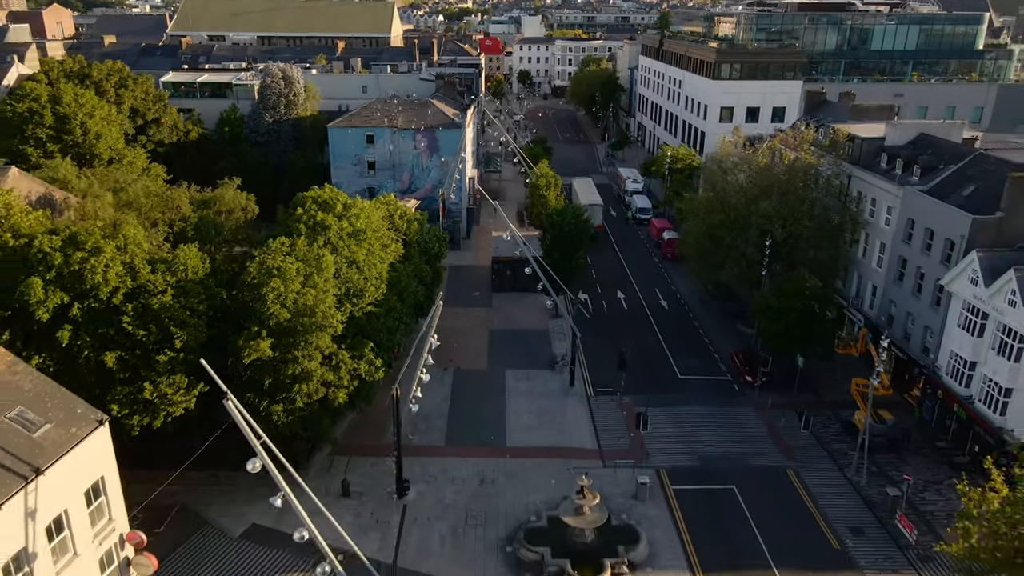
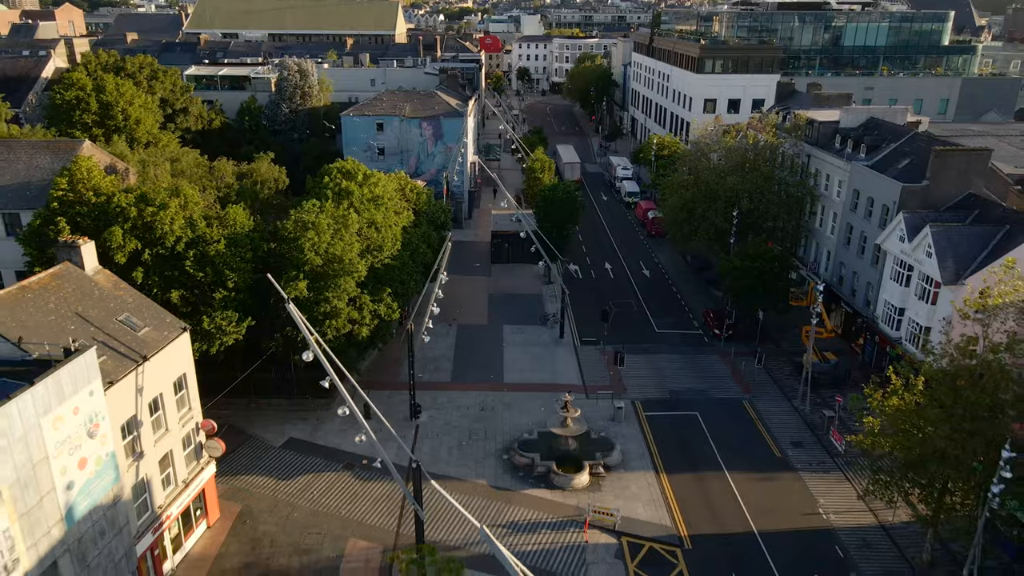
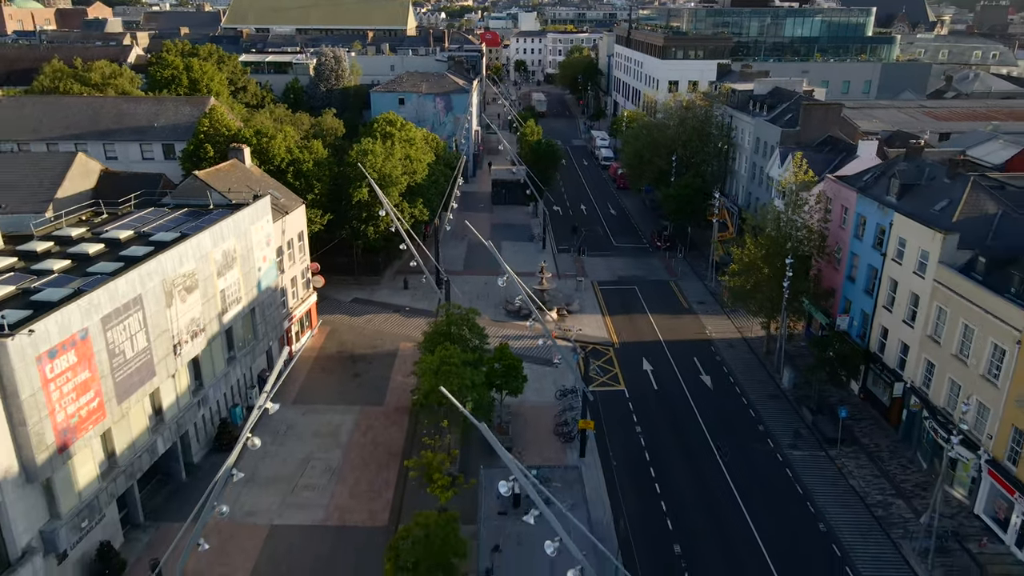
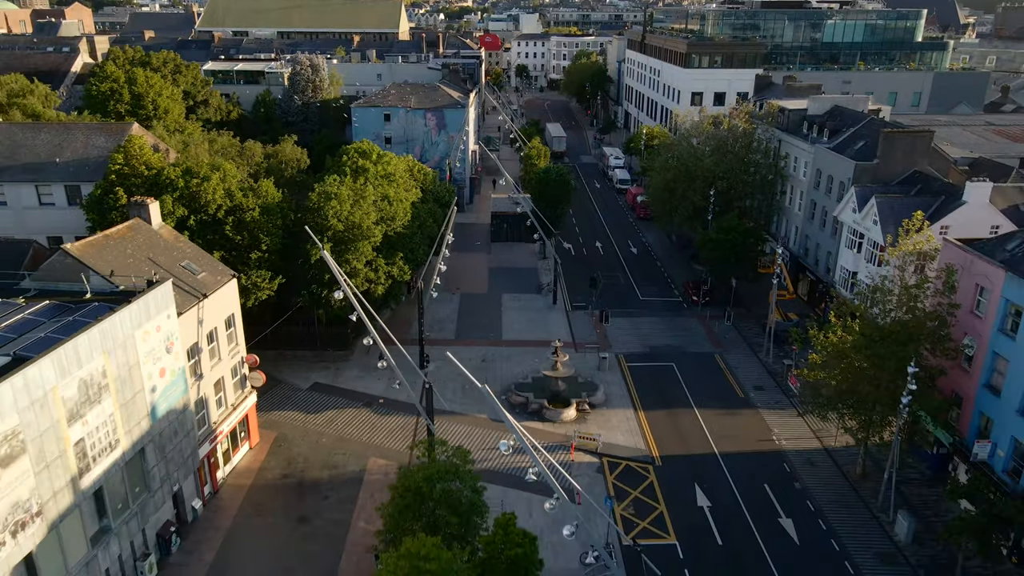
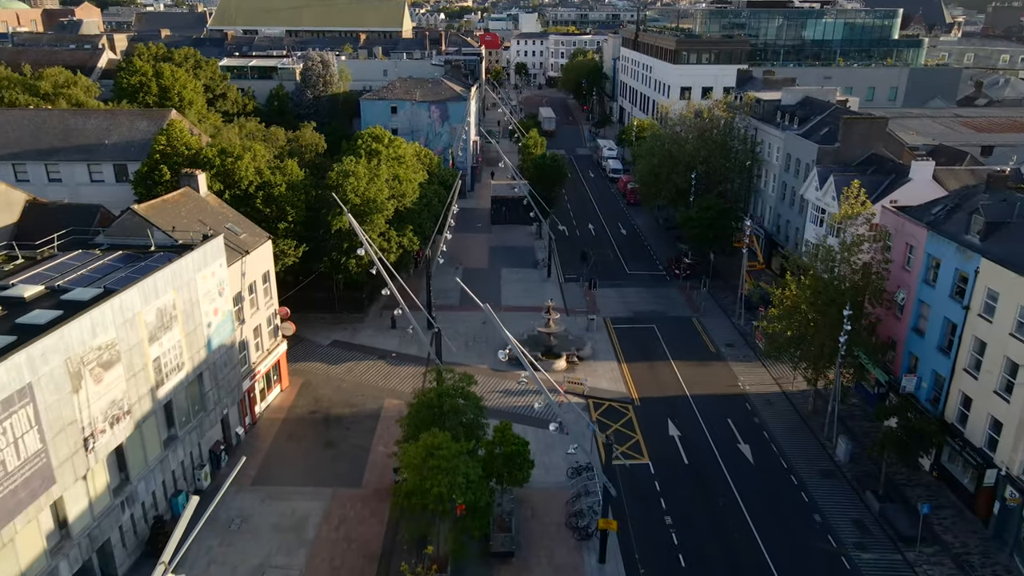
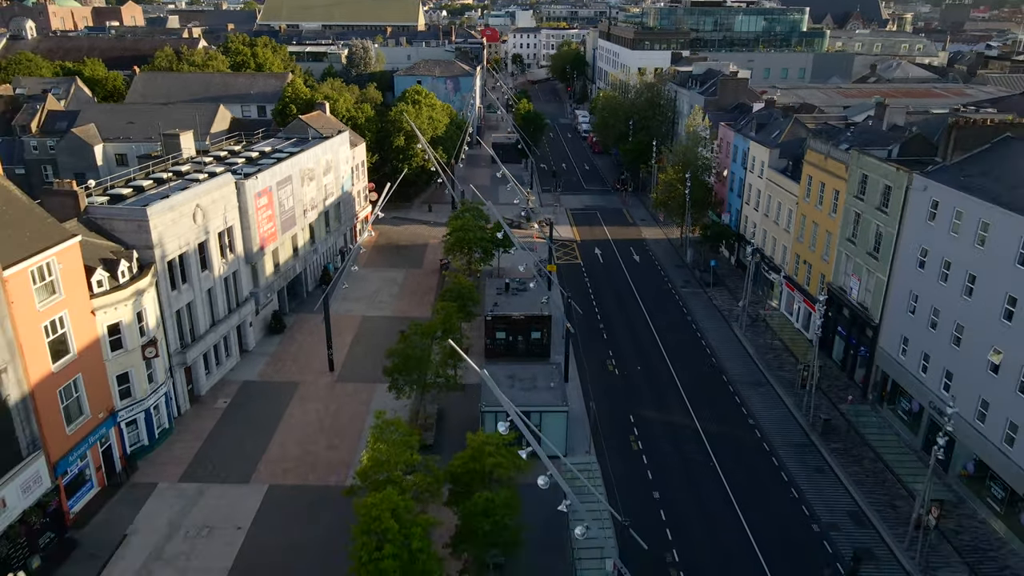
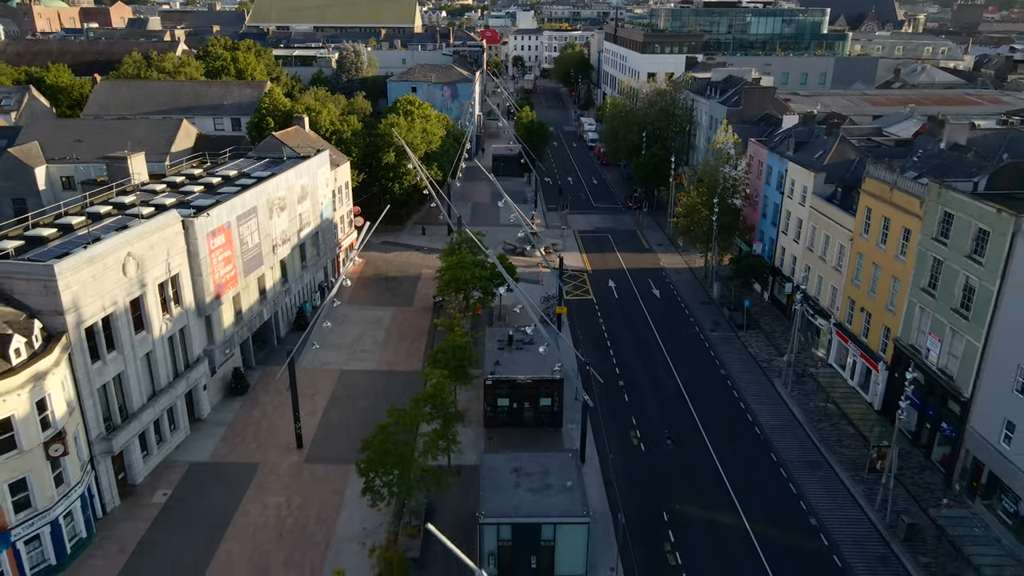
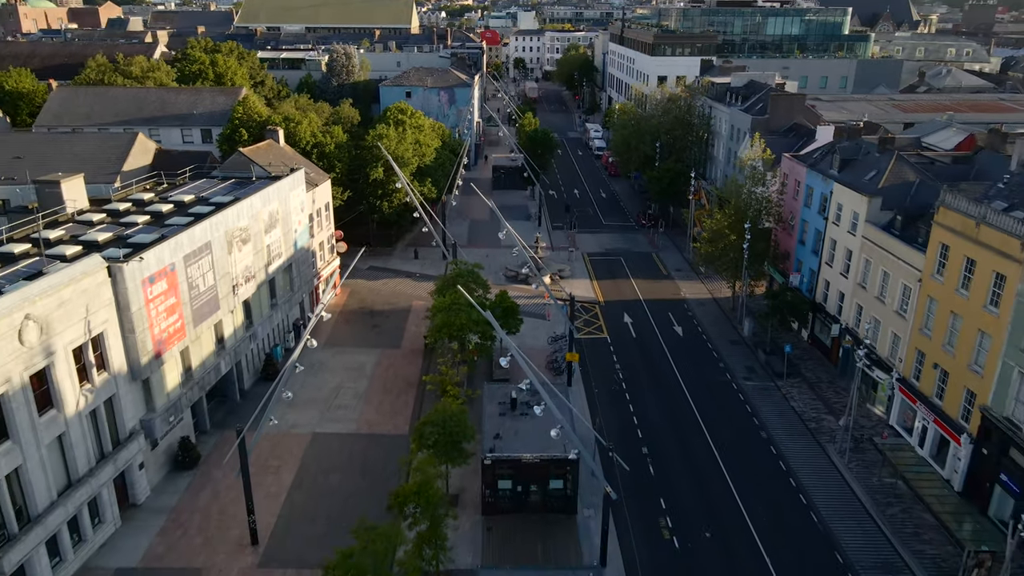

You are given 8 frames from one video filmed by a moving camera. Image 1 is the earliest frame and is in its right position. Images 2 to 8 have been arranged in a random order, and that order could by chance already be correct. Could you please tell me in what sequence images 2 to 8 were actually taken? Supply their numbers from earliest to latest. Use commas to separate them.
2, 4, 5, 3, 8, 7, 6
